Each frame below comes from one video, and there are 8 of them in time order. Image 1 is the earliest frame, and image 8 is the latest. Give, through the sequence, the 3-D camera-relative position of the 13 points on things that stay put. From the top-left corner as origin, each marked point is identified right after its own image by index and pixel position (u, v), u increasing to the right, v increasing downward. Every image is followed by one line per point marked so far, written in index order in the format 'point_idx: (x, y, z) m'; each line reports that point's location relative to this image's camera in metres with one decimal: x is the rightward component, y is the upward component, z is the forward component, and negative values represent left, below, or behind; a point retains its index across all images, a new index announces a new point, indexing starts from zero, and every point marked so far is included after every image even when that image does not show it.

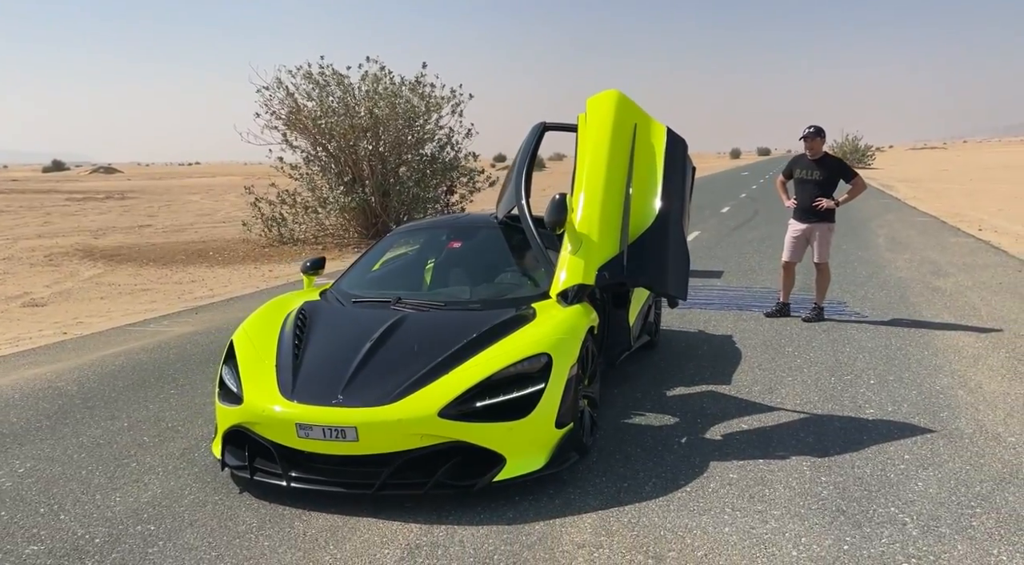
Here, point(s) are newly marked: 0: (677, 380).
0: (+1.2, -0.7, +5.4) m
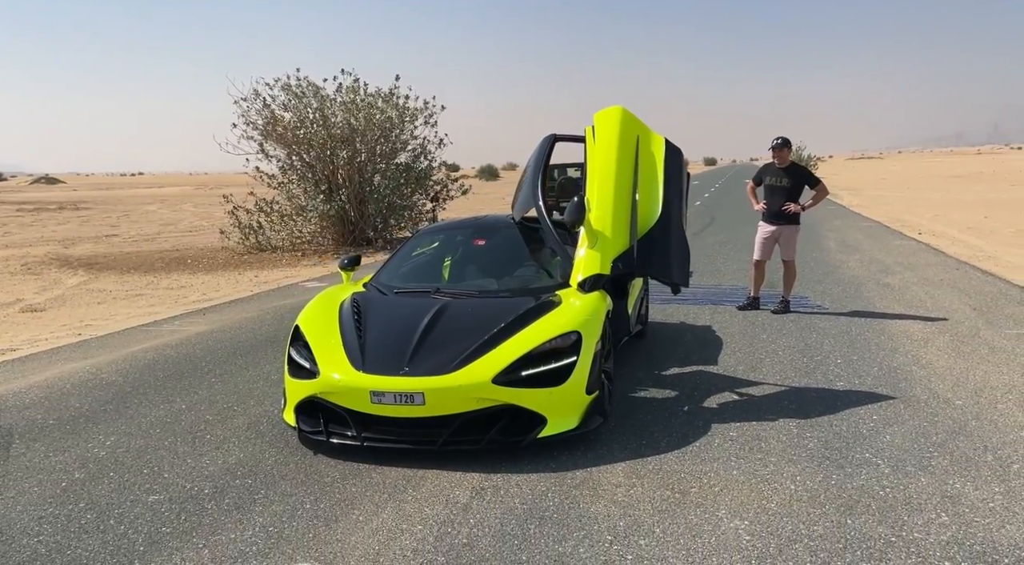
0: (+1.2, -0.6, +6.1) m
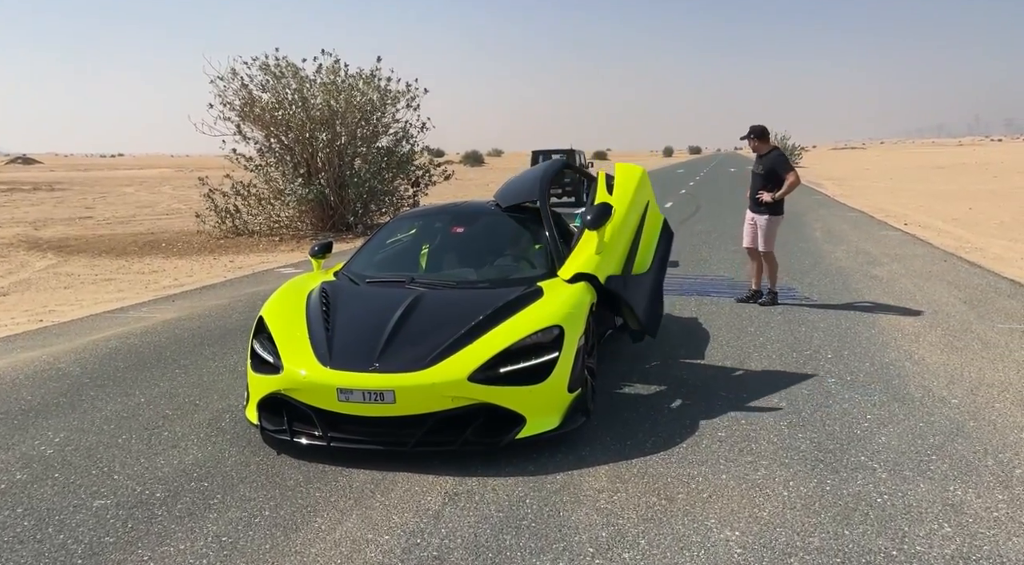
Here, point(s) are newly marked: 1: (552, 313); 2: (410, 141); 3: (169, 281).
0: (+1.1, -0.5, +5.9) m
1: (+0.2, -0.2, +4.2) m
2: (-2.2, +3.1, +17.2) m
3: (-4.7, 0.0, +10.8) m
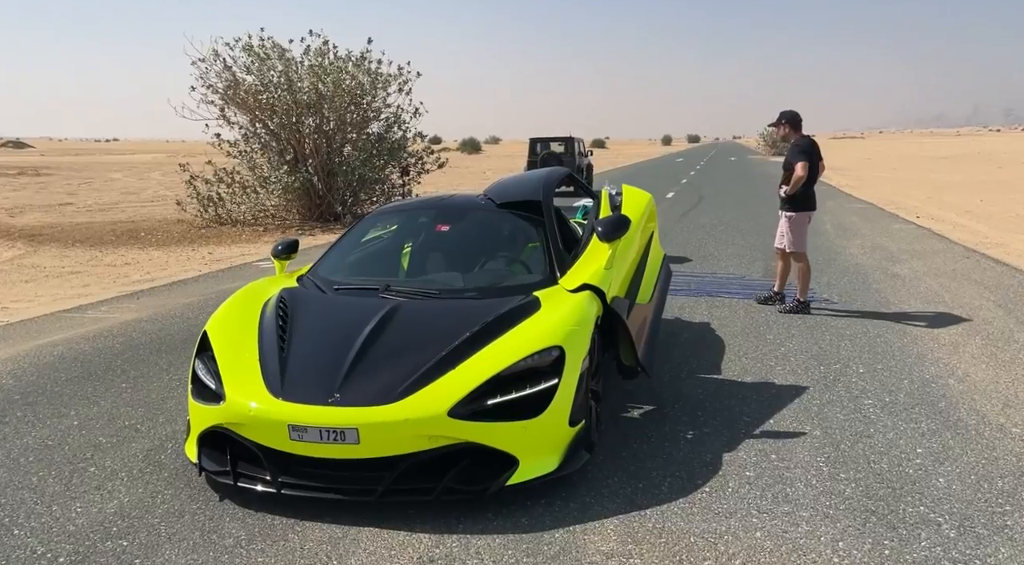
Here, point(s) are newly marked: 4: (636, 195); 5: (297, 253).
0: (+1.0, -0.6, +5.2) m
1: (+0.2, -0.2, +3.5) m
2: (-2.3, +3.3, +16.5) m
3: (-4.8, +0.1, +10.2) m
4: (+0.8, +0.4, +6.0) m
5: (-1.3, +0.2, +4.6) m
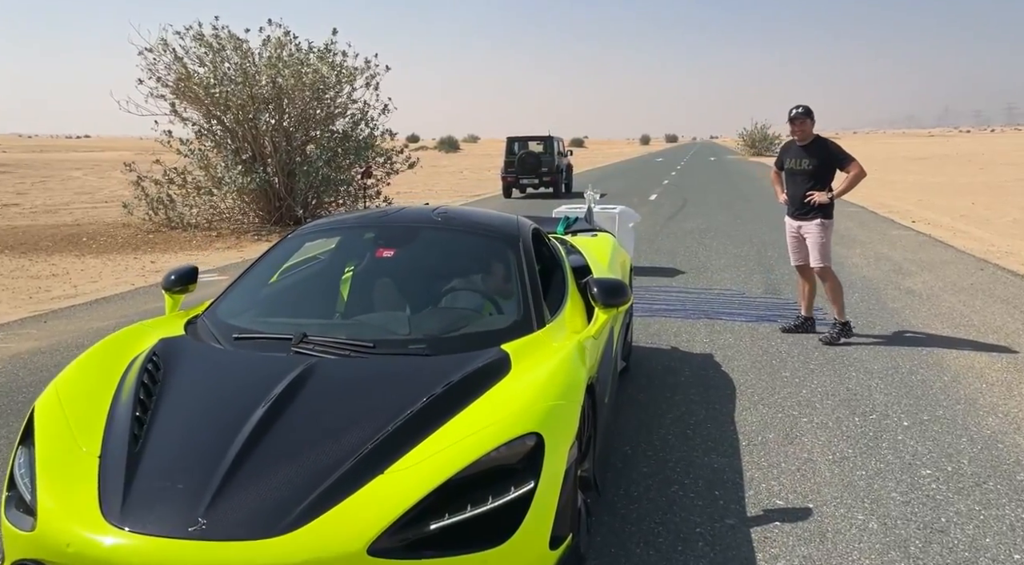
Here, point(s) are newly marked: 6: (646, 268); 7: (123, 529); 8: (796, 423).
0: (+0.9, -0.8, +4.2) m
1: (0.0, -0.4, +2.5) m
2: (-2.8, +3.1, +15.4) m
3: (-5.1, -0.1, +9.0) m
4: (+0.6, +0.3, +5.0) m
5: (-1.4, 0.0, +3.5) m
6: (+1.6, +0.2, +9.3) m
7: (-1.0, -0.7, +2.1) m
8: (+1.6, -0.8, +4.3) m
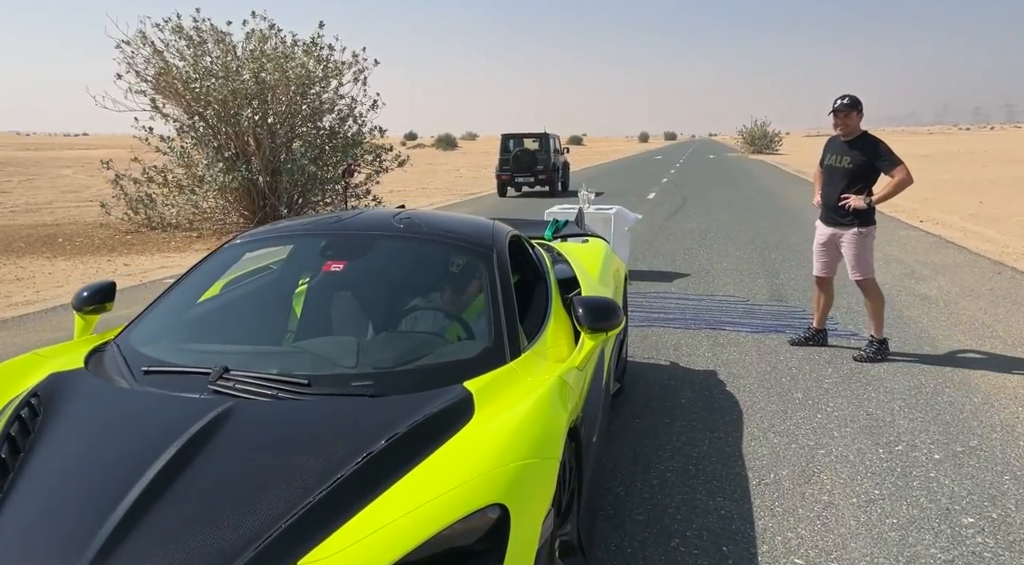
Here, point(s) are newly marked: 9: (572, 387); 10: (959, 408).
0: (+0.7, -0.8, +3.7) m
1: (-0.1, -0.5, +2.0) m
2: (-2.9, +3.1, +14.8) m
3: (-5.2, -0.1, +8.5) m
4: (+0.5, +0.2, +4.5) m
5: (-1.5, -0.1, +3.0) m
6: (+1.5, +0.1, +8.7) m
7: (-1.1, -0.7, +1.5) m
8: (+1.5, -0.8, +3.8) m
9: (+0.2, -0.4, +2.6) m
10: (+2.5, -0.7, +4.4) m
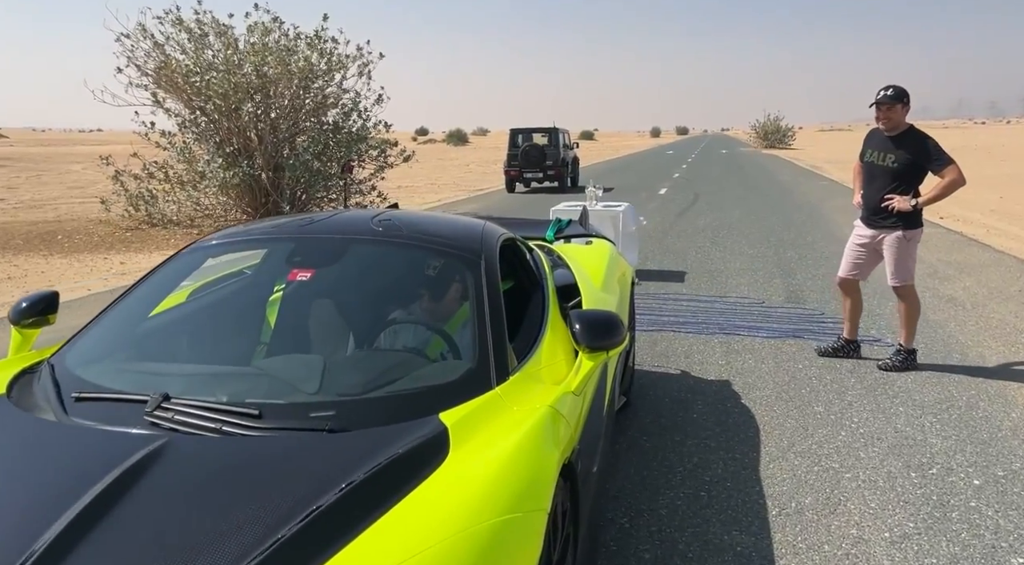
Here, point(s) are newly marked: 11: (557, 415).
0: (+0.7, -0.9, +3.4) m
1: (-0.1, -0.5, +1.7) m
2: (-2.8, +3.1, +14.5) m
3: (-5.2, -0.1, +8.2) m
4: (+0.5, +0.2, +4.2) m
5: (-1.6, -0.1, +2.7) m
6: (+1.5, +0.1, +8.4) m
7: (-1.2, -0.8, +1.2) m
8: (+1.4, -0.9, +3.5) m
9: (+0.2, -0.4, +2.3) m
10: (+2.5, -0.7, +4.1) m
11: (+0.1, -0.4, +2.3) m
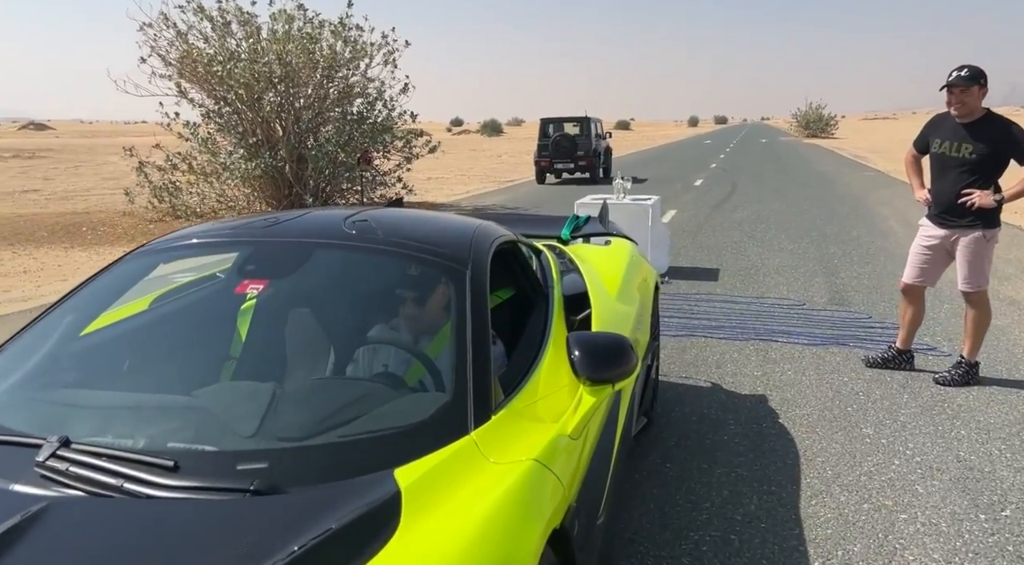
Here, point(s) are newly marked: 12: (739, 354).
0: (+0.7, -0.9, +2.9) m
1: (-0.2, -0.6, +1.2) m
2: (-2.2, +3.2, +14.2) m
3: (-5.0, -0.1, +8.0) m
4: (+0.5, +0.2, +3.7) m
5: (-1.6, -0.1, +2.4) m
6: (+1.7, +0.1, +7.9) m
7: (-1.3, -0.8, +0.9) m
8: (+1.4, -0.9, +3.0) m
9: (+0.1, -0.4, +1.9) m
10: (+2.5, -0.8, +3.5) m
11: (+0.1, -0.4, +1.8) m
12: (+1.5, -0.5, +5.1) m
